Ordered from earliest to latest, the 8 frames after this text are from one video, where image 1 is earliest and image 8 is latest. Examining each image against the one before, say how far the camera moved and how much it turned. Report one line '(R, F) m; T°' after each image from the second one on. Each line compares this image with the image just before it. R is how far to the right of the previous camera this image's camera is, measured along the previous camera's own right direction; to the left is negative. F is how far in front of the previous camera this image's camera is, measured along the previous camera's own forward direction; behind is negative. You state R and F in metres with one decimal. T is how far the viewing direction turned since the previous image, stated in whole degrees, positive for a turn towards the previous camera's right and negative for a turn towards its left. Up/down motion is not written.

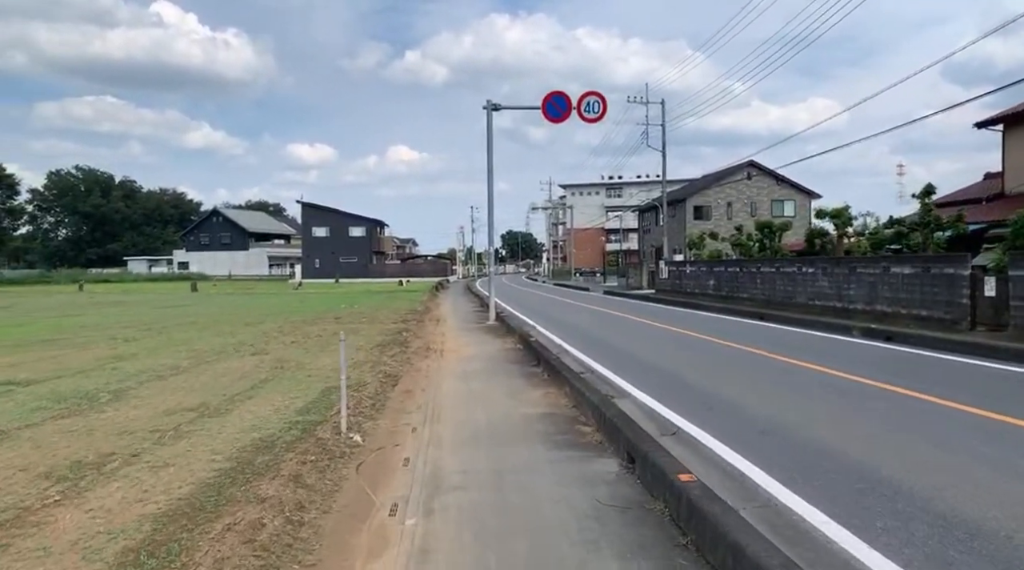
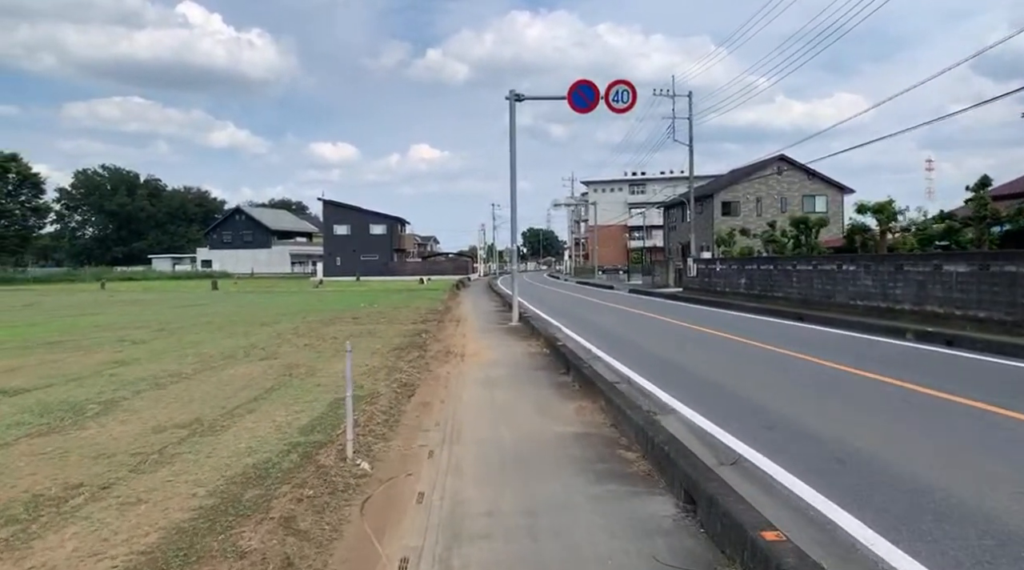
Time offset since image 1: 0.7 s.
(-0.1, +0.9) m; -2°
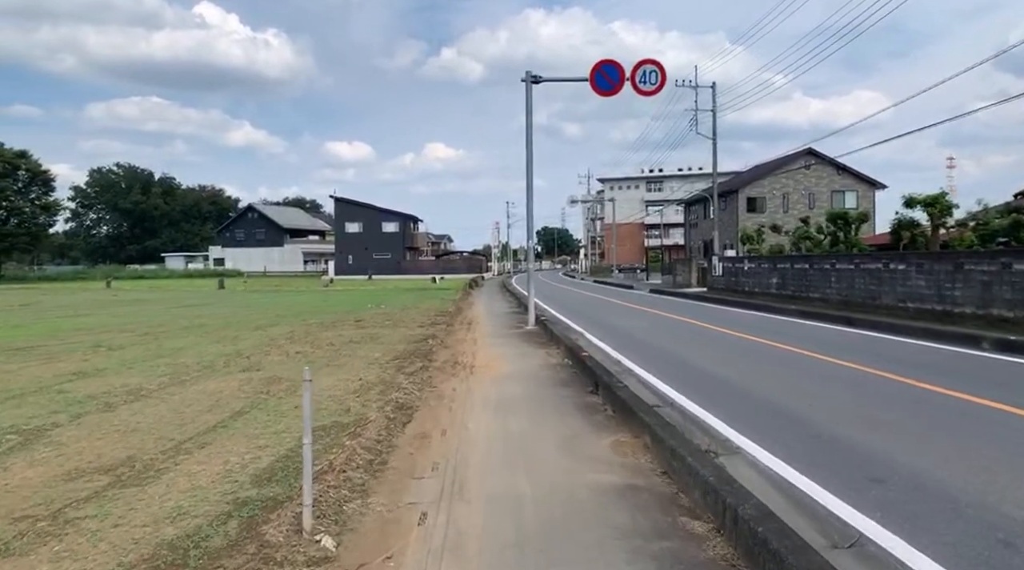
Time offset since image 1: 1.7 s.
(0.0, +1.6) m; -1°
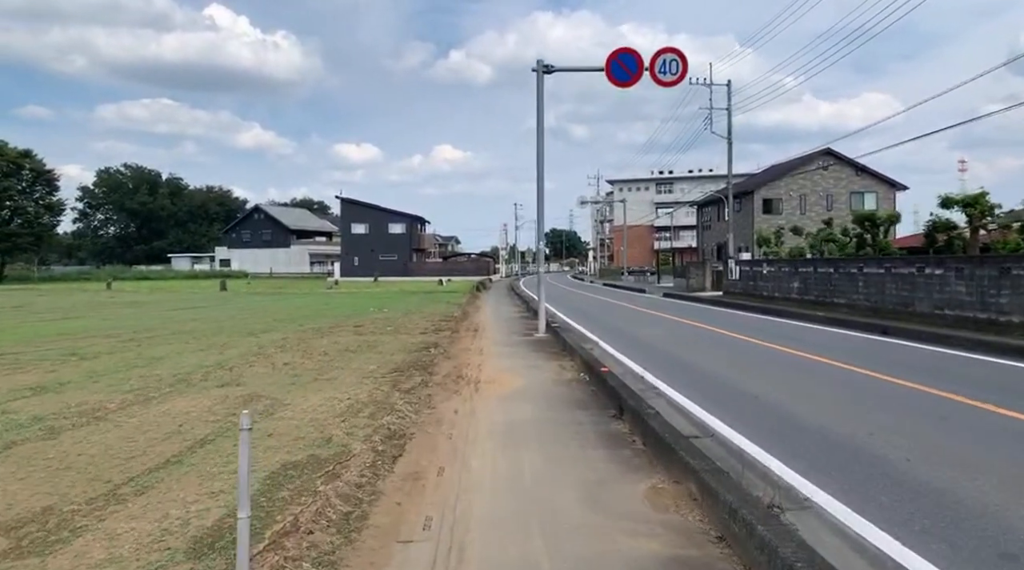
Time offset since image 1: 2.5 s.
(0.0, +1.2) m; -1°
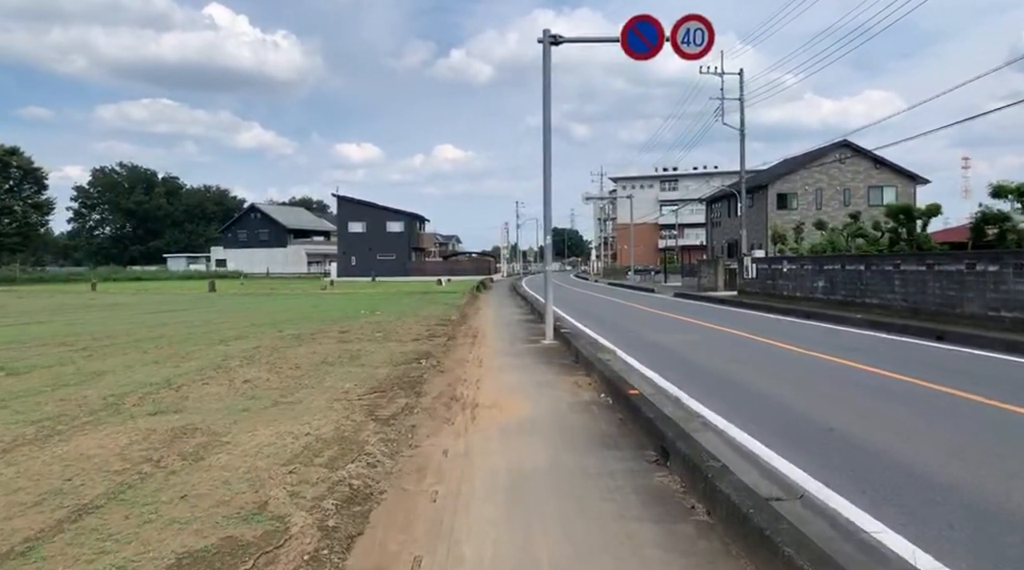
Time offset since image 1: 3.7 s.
(0.0, +1.9) m; 0°
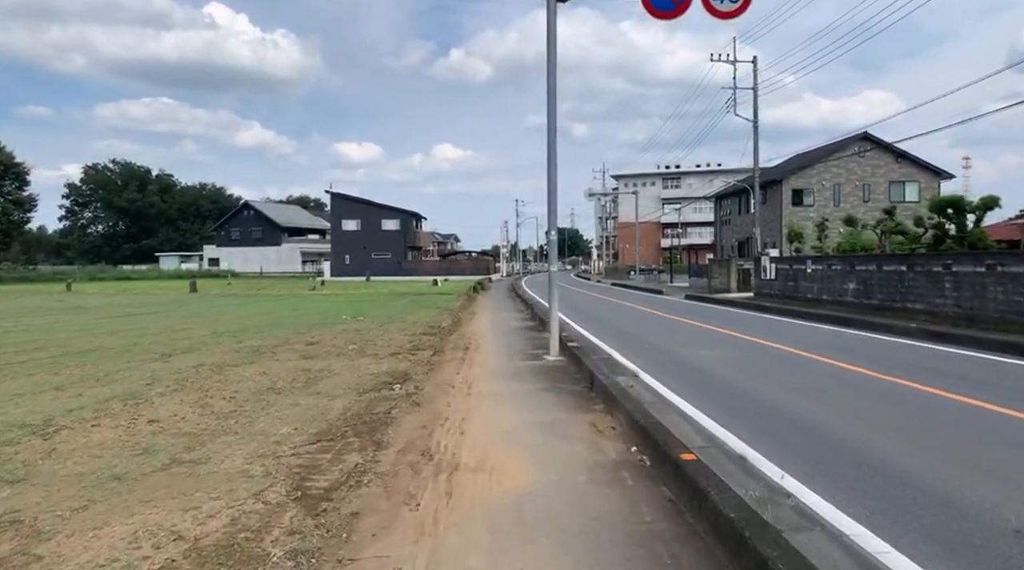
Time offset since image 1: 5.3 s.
(0.0, +2.4) m; 0°
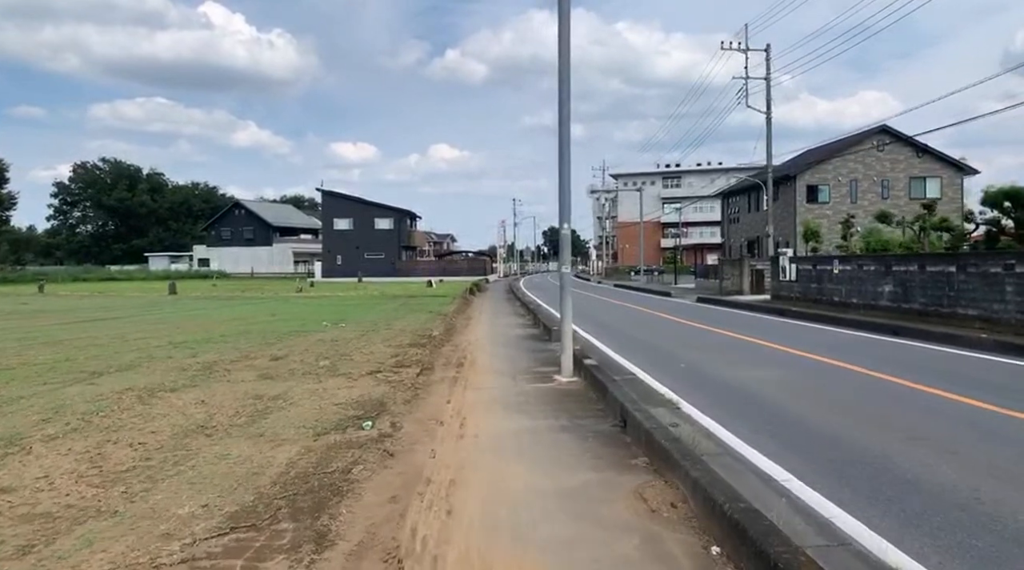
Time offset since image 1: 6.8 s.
(-0.1, +2.1) m; 0°
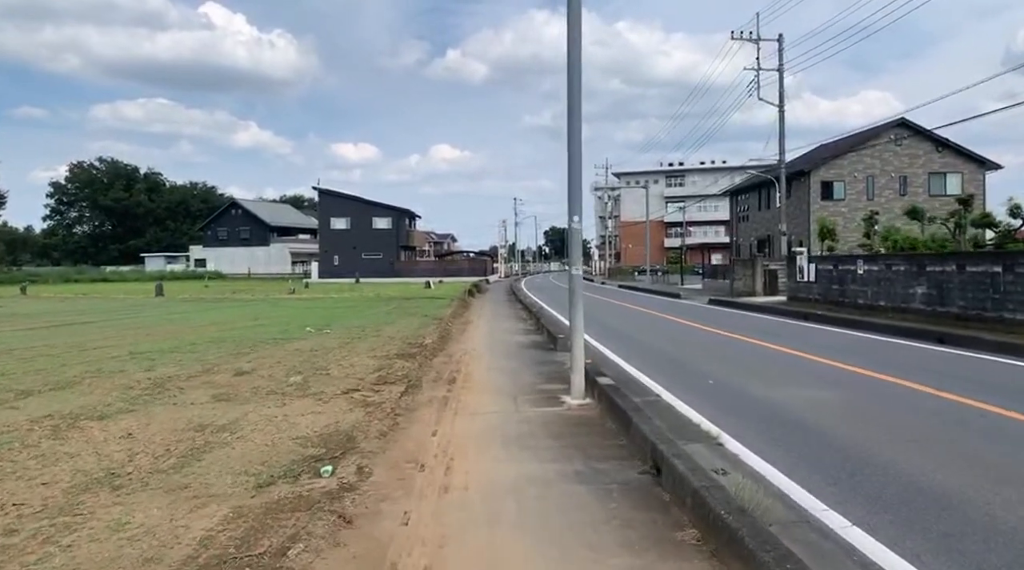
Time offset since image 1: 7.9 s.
(0.0, +1.5) m; 0°
